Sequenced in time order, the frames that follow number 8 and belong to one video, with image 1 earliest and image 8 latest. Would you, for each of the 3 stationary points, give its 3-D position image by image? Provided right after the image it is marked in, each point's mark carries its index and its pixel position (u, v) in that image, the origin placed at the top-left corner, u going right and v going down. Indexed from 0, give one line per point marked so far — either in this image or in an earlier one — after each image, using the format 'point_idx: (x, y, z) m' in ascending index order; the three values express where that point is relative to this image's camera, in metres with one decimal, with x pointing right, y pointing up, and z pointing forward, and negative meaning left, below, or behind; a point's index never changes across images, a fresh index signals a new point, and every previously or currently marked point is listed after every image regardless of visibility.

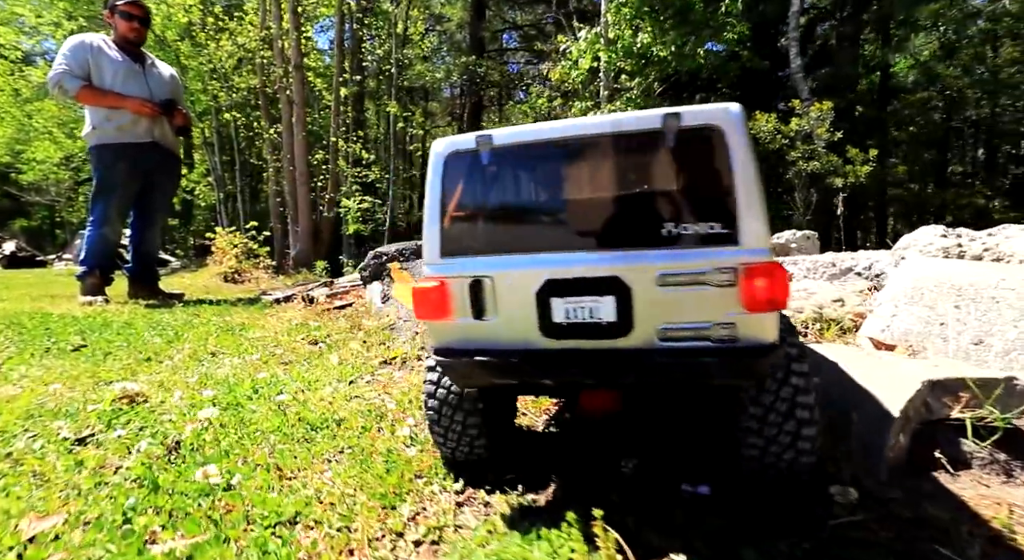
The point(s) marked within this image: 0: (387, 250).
0: (-2.0, +0.5, +9.4) m
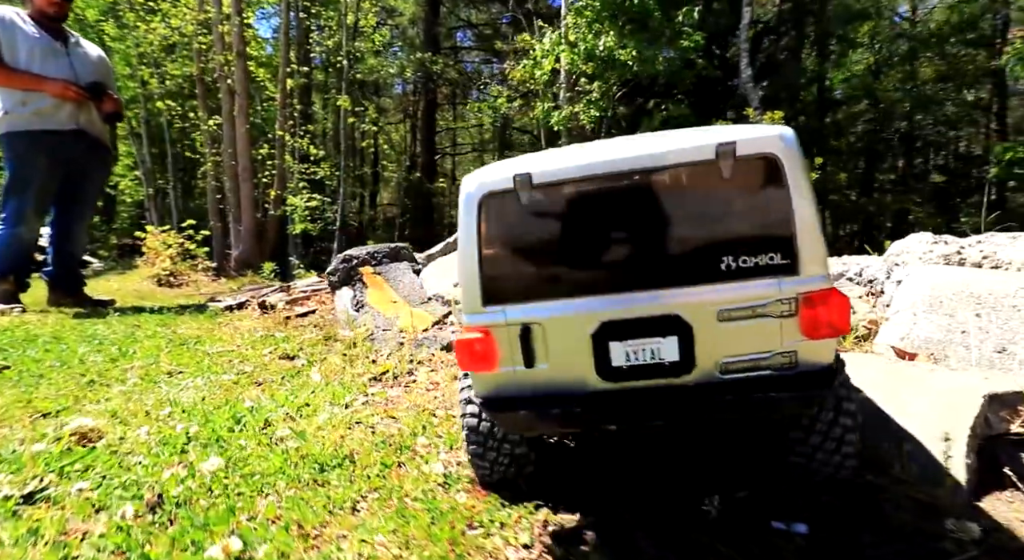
0: (-2.3, +0.4, +8.7) m
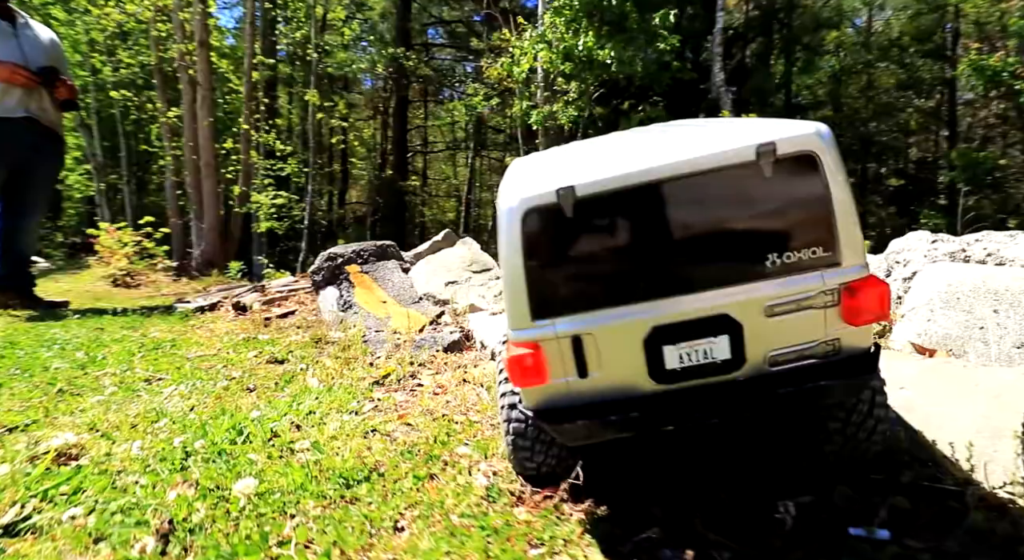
0: (-2.4, +0.4, +8.2) m
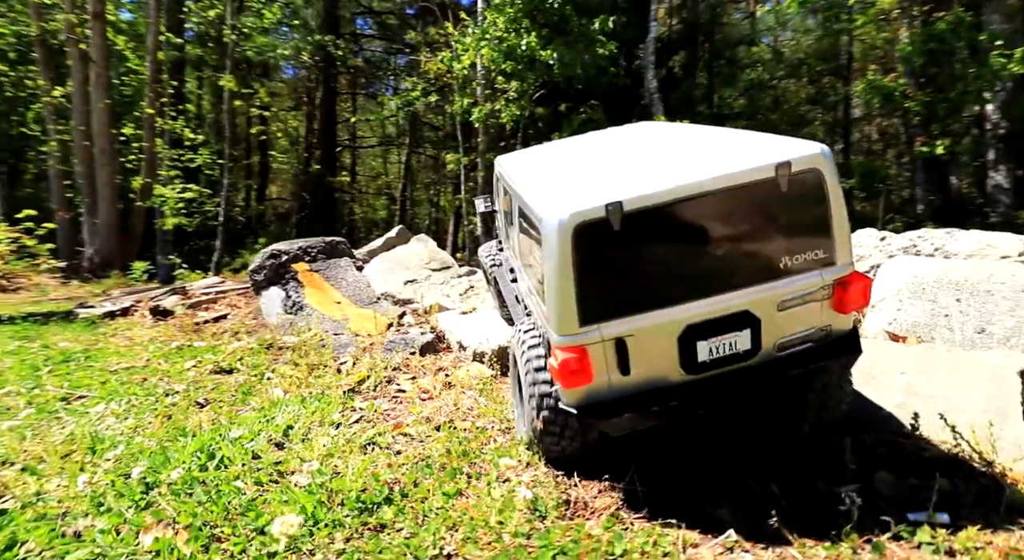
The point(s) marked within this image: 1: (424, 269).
0: (-2.9, +0.4, +7.5) m
1: (-1.2, +0.1, +7.9) m
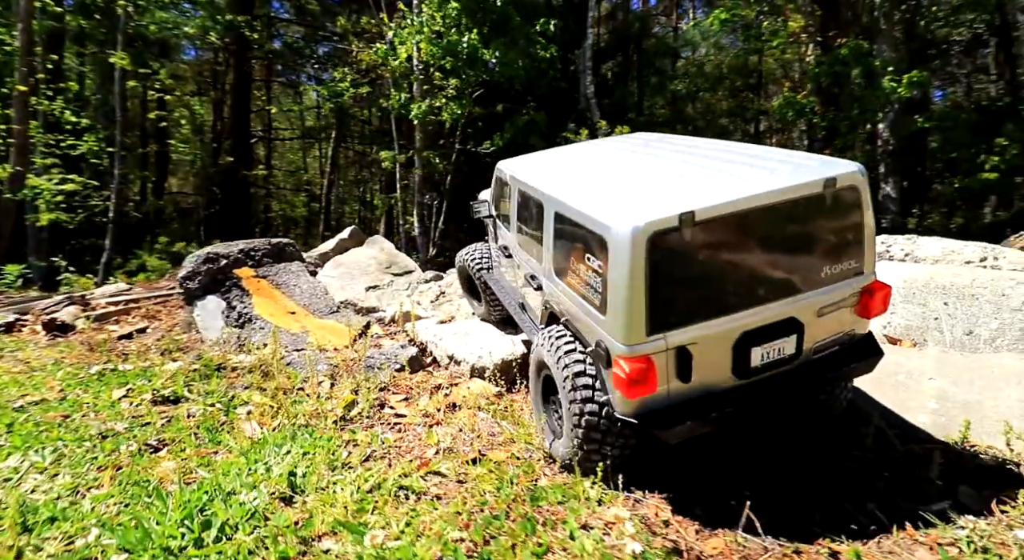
0: (-3.3, +0.4, +6.5) m
1: (-1.6, +0.1, +7.2) m
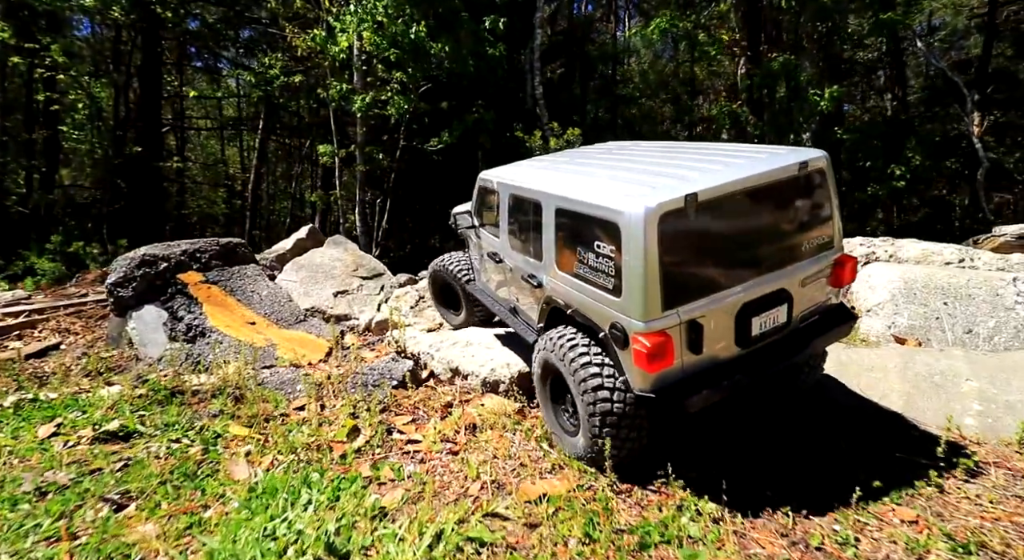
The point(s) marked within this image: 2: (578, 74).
0: (-3.4, +0.3, +5.5) m
1: (-1.8, 0.0, +6.4) m
2: (+1.9, +6.0, +16.2) m
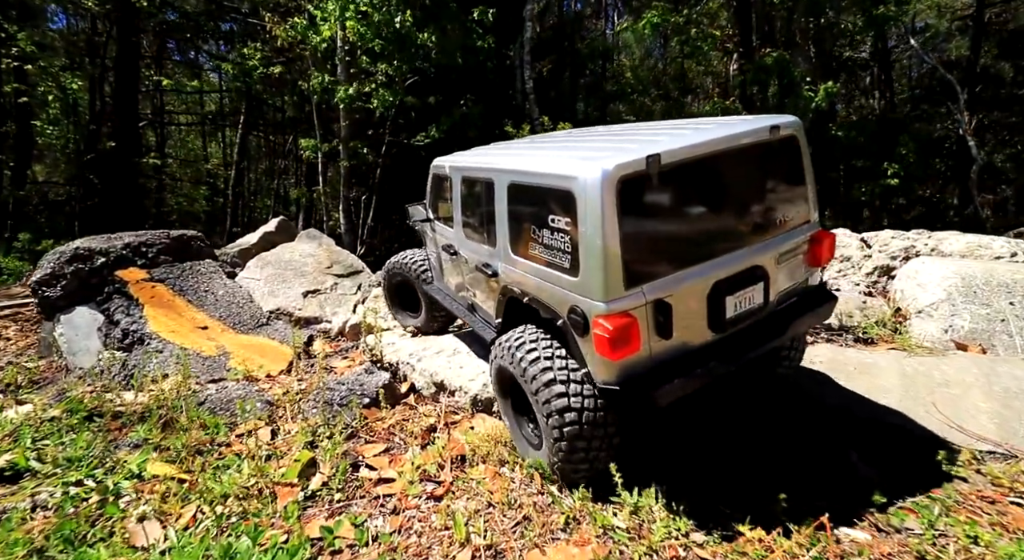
0: (-3.4, +0.3, +4.7) m
1: (-1.9, 0.0, +5.7) m
2: (+1.7, +6.0, +15.5) m
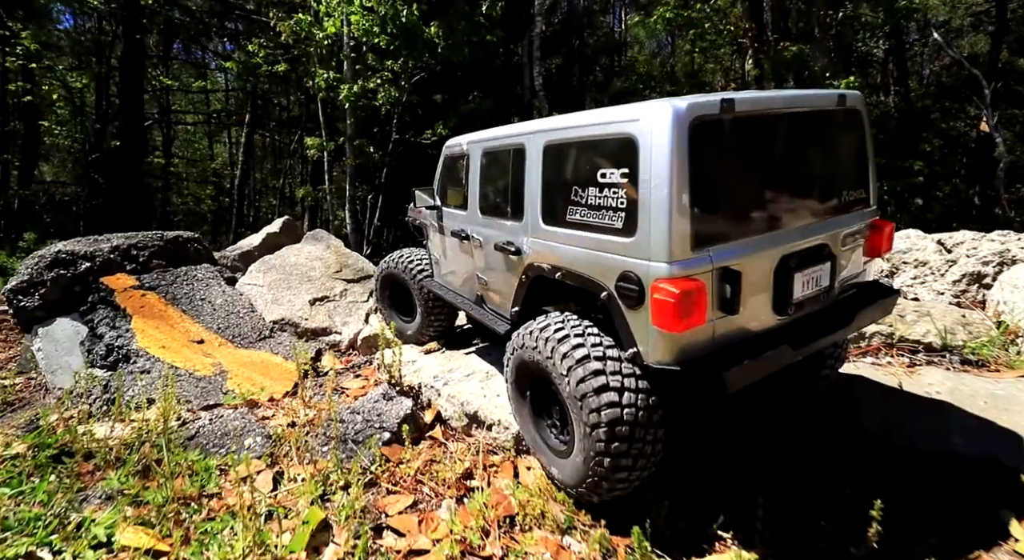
0: (-3.2, +0.2, +4.2) m
1: (-1.6, 0.0, +5.1) m
2: (+2.0, +5.9, +14.9) m
